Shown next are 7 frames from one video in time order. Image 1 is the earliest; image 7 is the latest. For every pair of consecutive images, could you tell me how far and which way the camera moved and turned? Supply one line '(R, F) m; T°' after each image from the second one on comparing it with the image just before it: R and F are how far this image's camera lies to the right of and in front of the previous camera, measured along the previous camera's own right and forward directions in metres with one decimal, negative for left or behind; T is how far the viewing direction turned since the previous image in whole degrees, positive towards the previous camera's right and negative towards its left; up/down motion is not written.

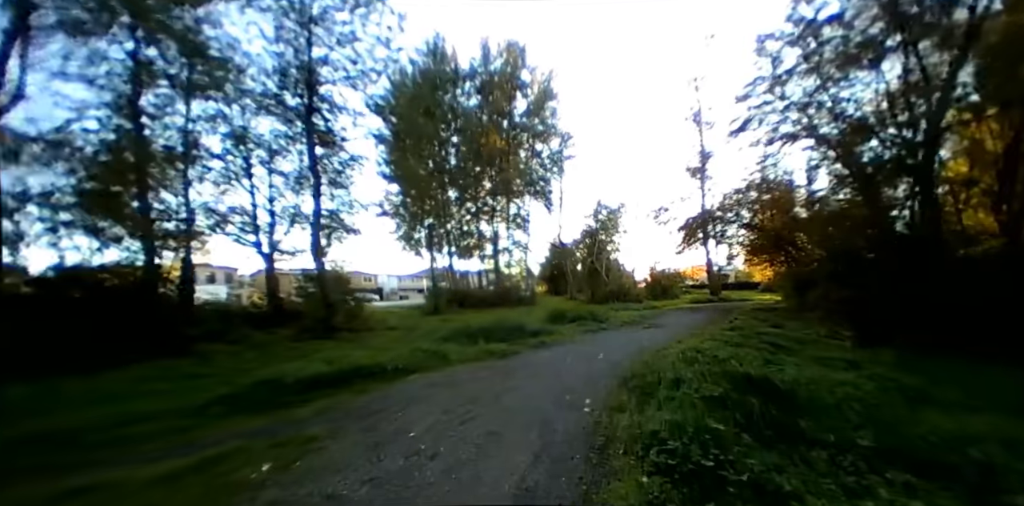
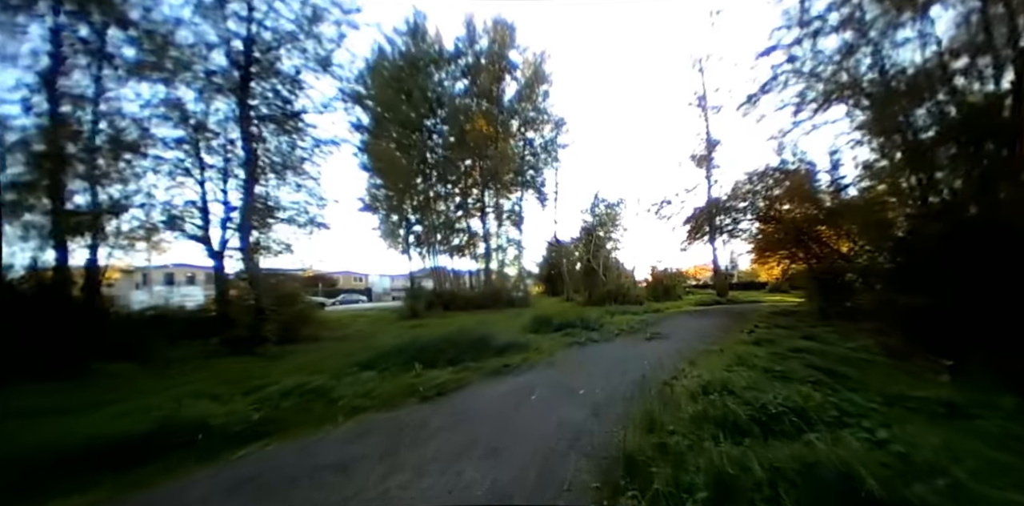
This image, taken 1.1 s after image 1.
(+0.2, +0.4) m; 0°
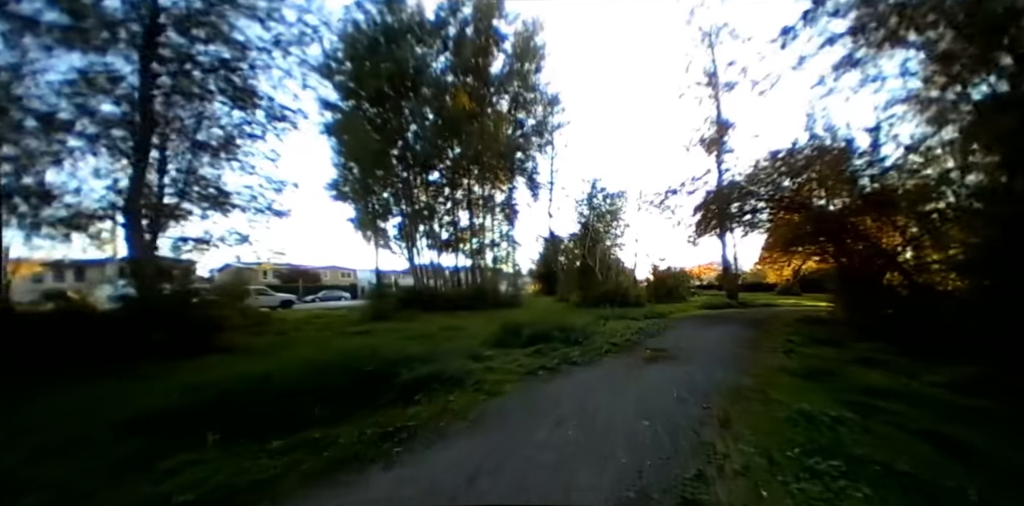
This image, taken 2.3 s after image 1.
(+0.2, +0.4) m; 0°
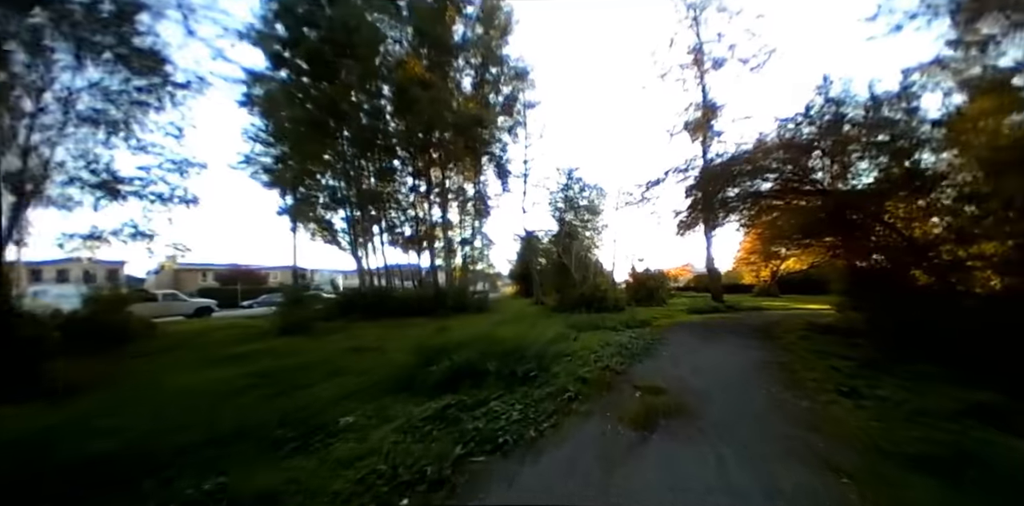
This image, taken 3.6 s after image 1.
(+0.2, +0.5) m; +3°
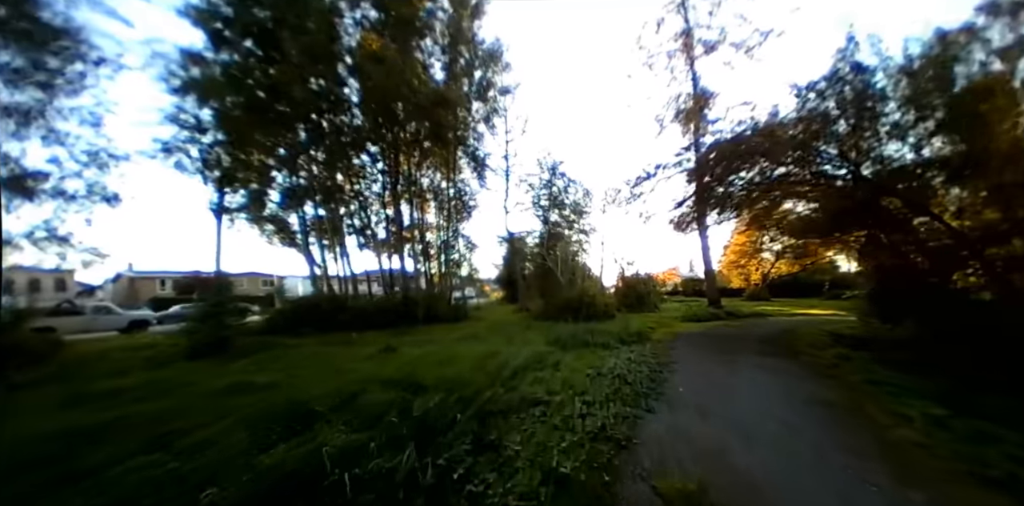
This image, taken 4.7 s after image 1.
(+0.1, +0.4) m; +2°
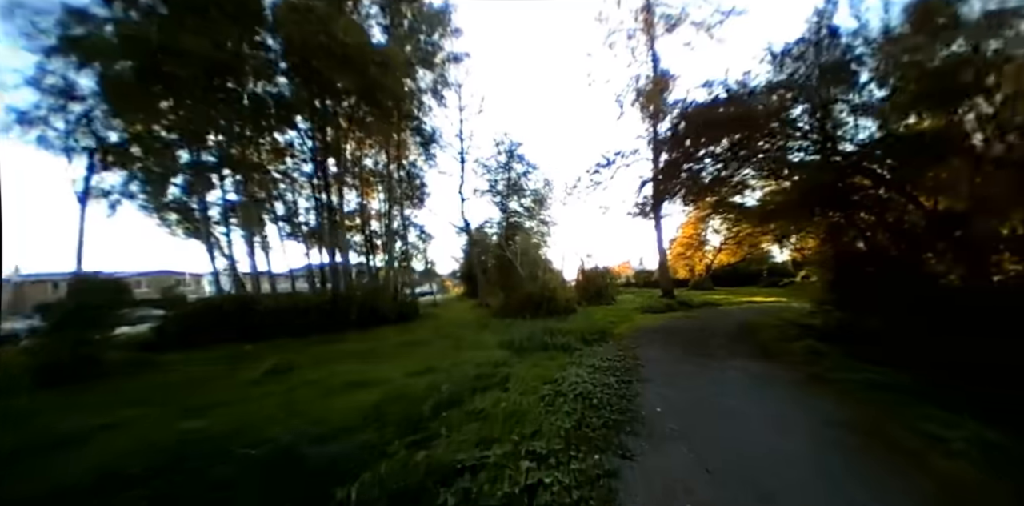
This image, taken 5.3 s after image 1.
(+0.1, +0.2) m; +6°
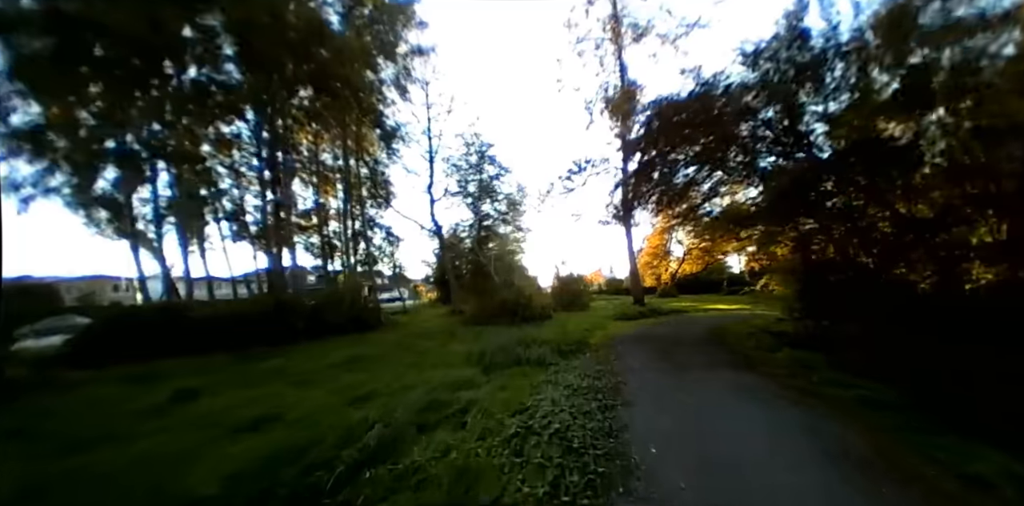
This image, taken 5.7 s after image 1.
(0.0, +0.1) m; +4°
